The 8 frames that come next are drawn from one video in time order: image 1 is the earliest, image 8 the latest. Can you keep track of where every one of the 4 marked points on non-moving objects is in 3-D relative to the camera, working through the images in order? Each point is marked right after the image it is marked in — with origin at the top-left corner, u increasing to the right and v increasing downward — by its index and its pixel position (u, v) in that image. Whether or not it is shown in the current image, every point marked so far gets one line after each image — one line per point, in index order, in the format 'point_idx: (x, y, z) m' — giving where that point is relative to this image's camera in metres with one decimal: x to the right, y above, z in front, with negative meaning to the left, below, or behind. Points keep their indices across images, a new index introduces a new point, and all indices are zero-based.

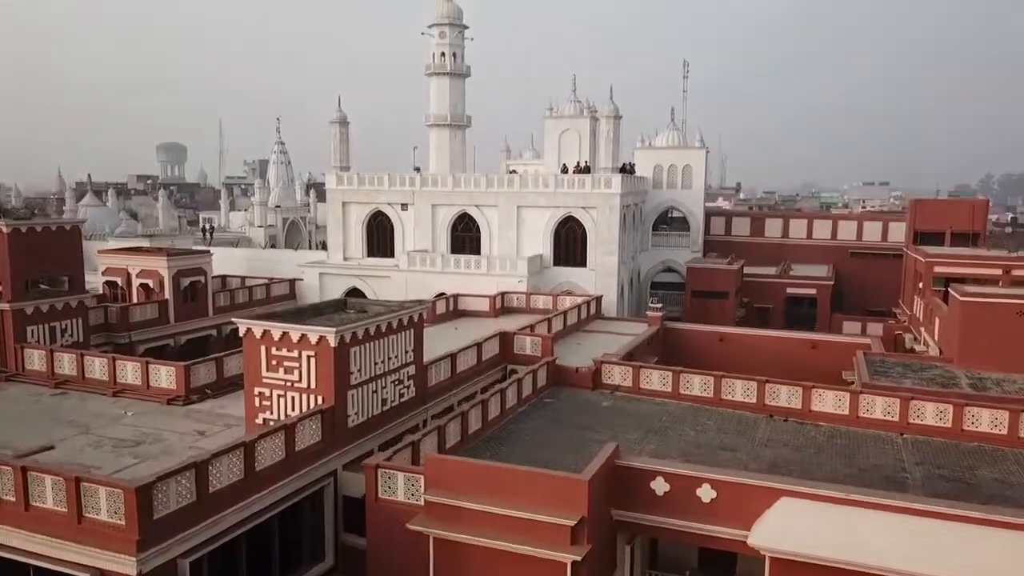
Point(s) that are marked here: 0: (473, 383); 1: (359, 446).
0: (-0.8, -1.9, +15.5) m
1: (-2.3, -2.4, +11.8) m
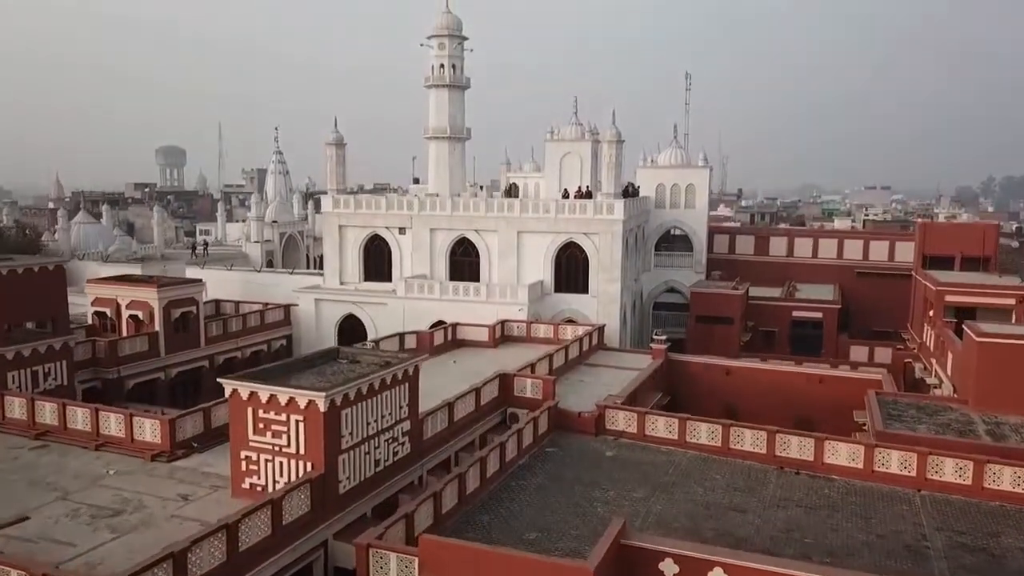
0: (-0.8, -2.7, +14.9) m
1: (-2.3, -3.2, +11.2) m
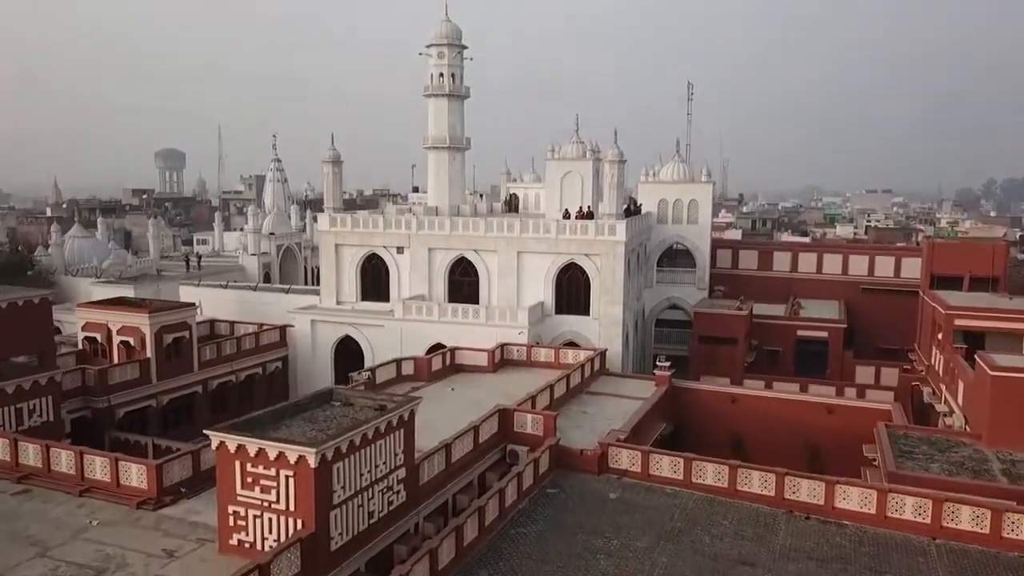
0: (-0.8, -3.4, +14.4) m
1: (-2.3, -3.9, +10.7) m
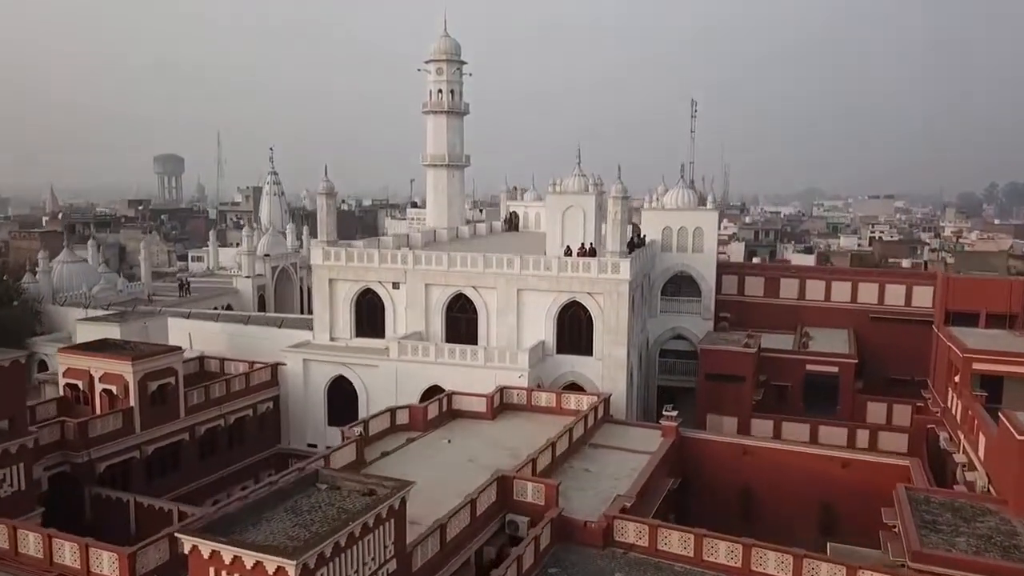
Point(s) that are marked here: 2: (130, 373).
0: (-0.8, -4.5, +13.5) m
1: (-2.4, -5.0, +9.9) m
2: (-9.5, -2.1, +19.4) m
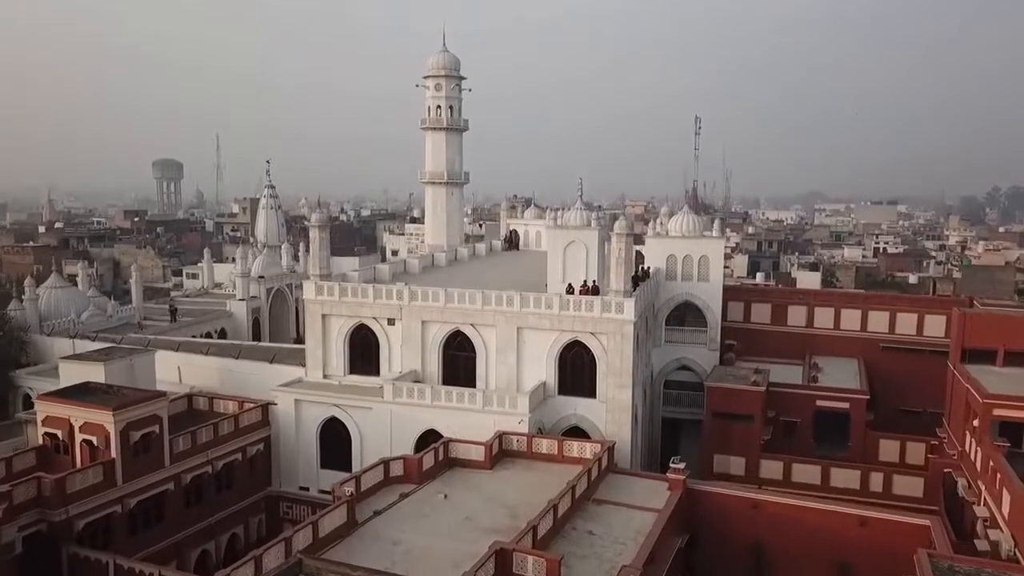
0: (-0.8, -5.6, +12.6) m
1: (-2.4, -6.1, +9.0) m
2: (-9.5, -3.2, +18.5) m
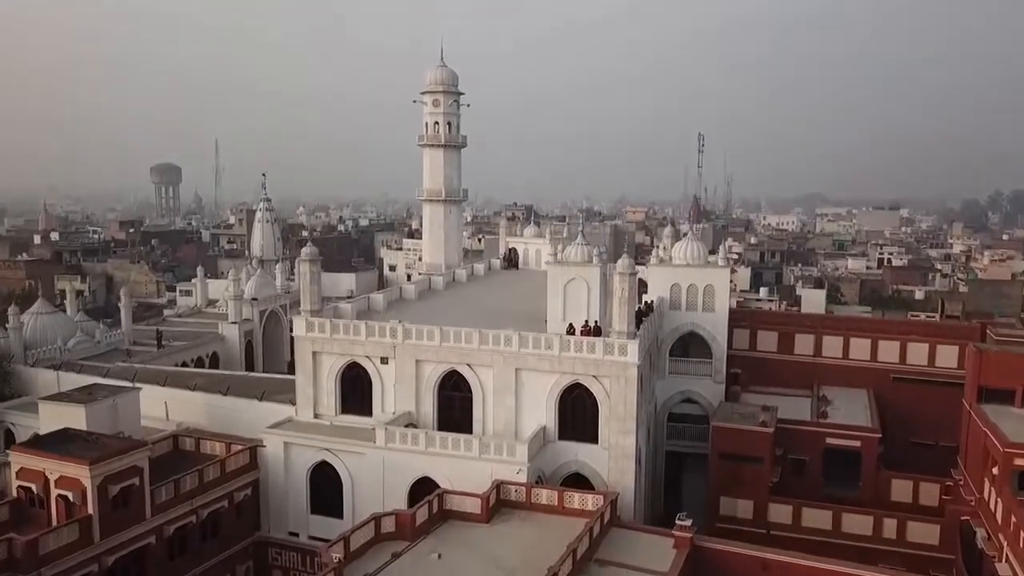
0: (-0.9, -6.7, +11.7) m
1: (-2.4, -7.2, +8.0) m
2: (-9.5, -4.3, +17.5) m
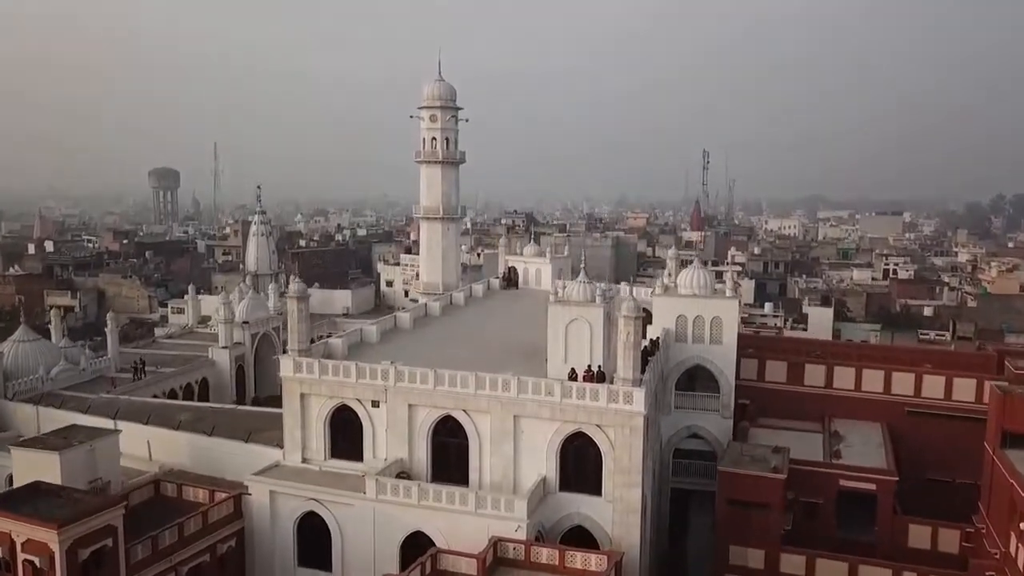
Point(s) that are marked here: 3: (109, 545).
0: (-0.9, -7.8, +10.6) m
1: (-2.5, -8.2, +6.9) m
2: (-9.6, -5.4, +16.4) m
3: (-9.1, -5.8, +17.6) m
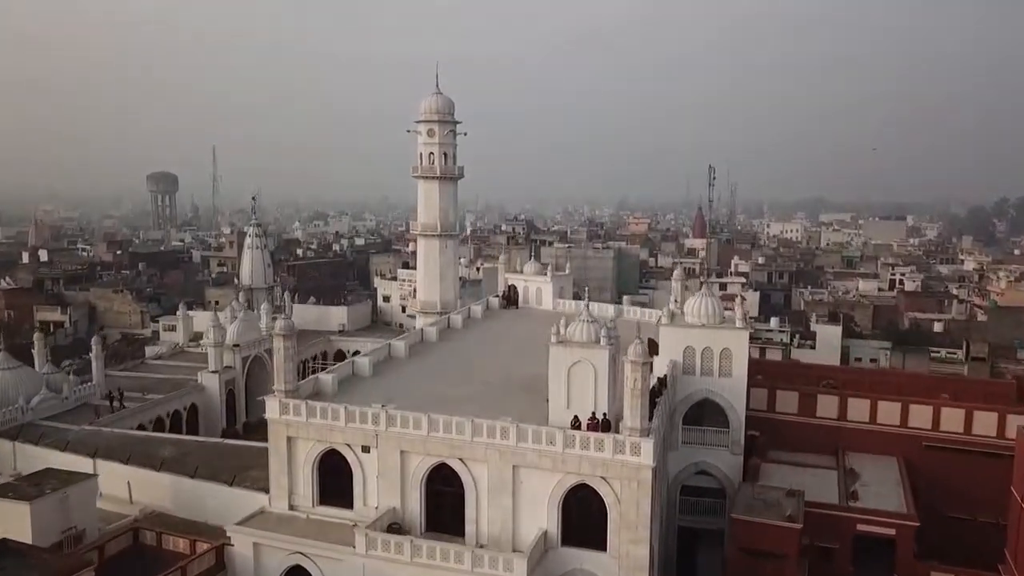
0: (-0.9, -8.8, +9.3) m
1: (-2.5, -9.2, +5.6) m
2: (-9.6, -6.4, +15.2) m
3: (-9.1, -6.8, +16.3) m
